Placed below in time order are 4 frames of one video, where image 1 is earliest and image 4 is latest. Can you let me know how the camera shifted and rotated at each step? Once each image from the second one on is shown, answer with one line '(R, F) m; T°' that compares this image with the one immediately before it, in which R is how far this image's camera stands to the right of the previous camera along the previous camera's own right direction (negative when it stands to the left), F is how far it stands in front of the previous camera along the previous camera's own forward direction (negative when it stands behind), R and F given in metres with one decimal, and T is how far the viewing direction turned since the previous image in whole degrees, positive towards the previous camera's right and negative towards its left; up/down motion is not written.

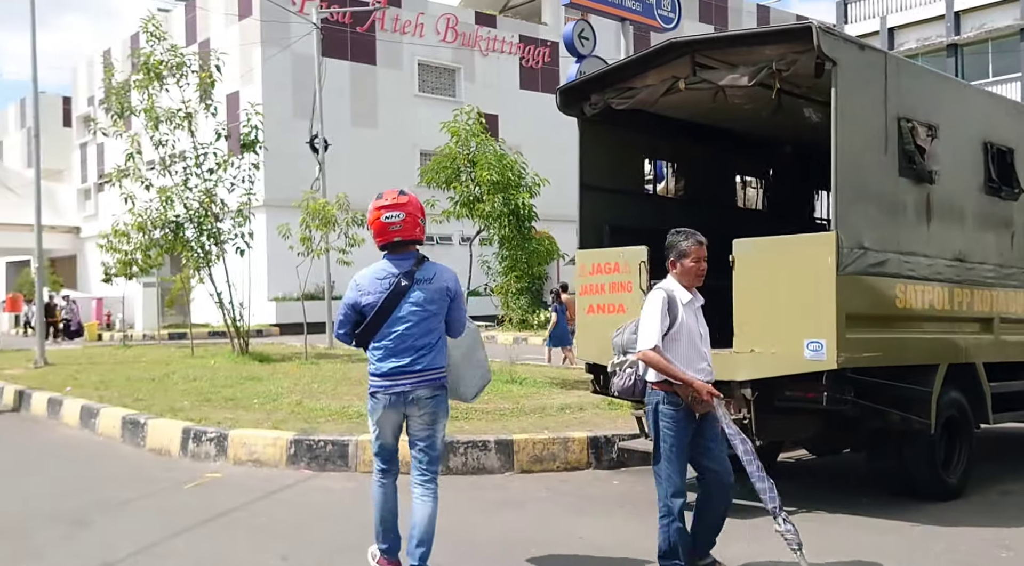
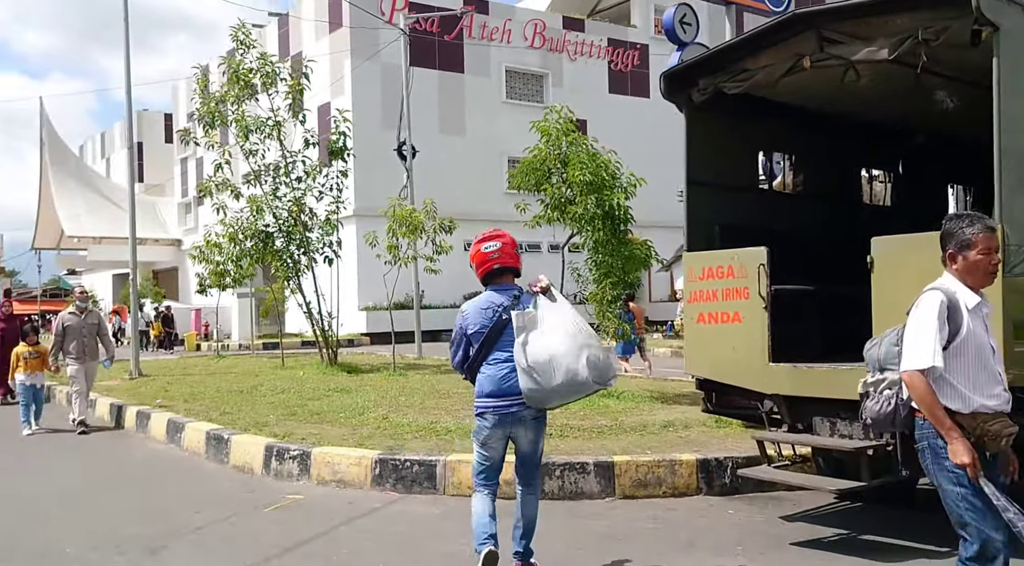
(-0.1, +0.6) m; -5°
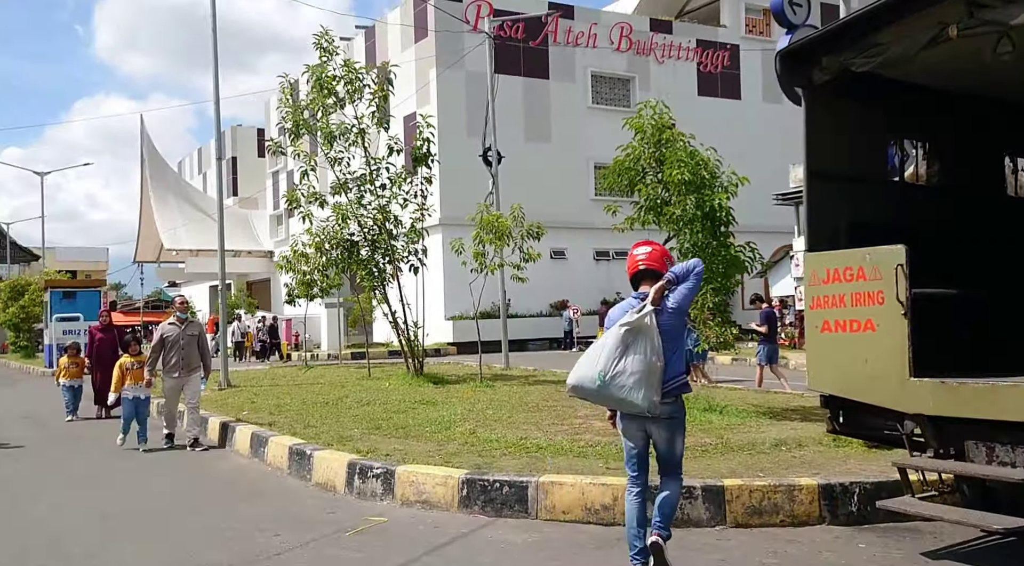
(-0.1, +0.6) m; -5°
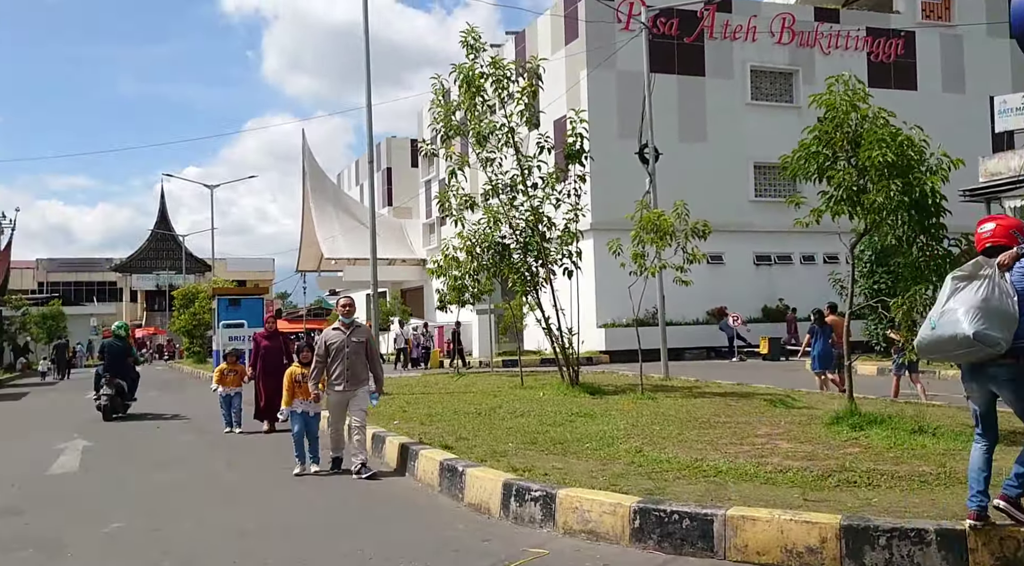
(-0.2, +1.0) m; -9°
